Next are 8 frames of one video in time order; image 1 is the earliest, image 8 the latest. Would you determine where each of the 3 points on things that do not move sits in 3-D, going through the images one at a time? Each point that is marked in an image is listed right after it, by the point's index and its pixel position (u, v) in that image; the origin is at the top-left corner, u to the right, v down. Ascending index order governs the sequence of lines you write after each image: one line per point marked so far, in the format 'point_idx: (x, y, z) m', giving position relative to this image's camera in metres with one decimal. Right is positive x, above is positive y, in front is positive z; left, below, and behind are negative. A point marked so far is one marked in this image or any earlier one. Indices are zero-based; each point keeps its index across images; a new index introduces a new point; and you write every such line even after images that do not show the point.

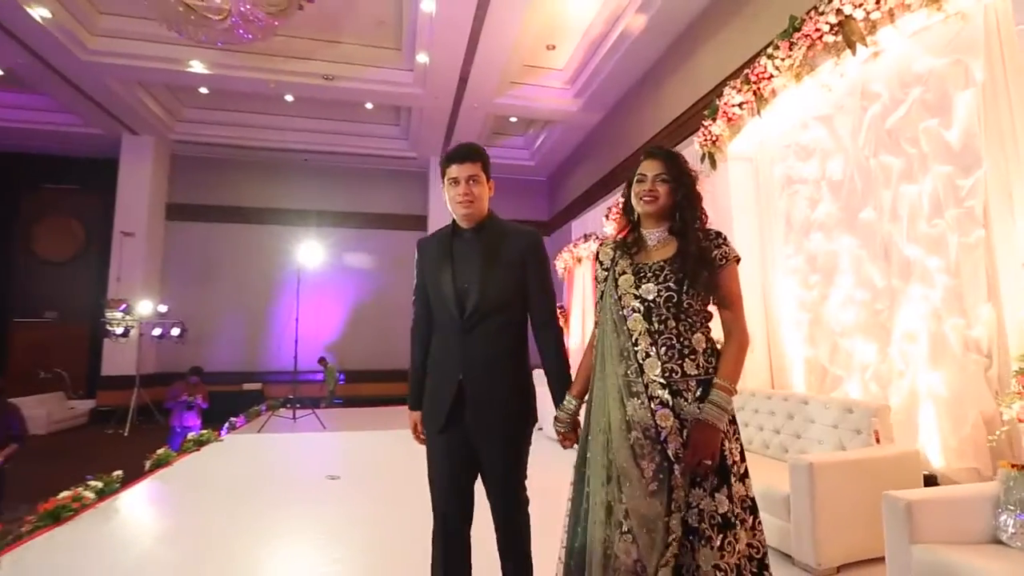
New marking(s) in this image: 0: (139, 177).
0: (-5.7, +1.7, +9.0) m
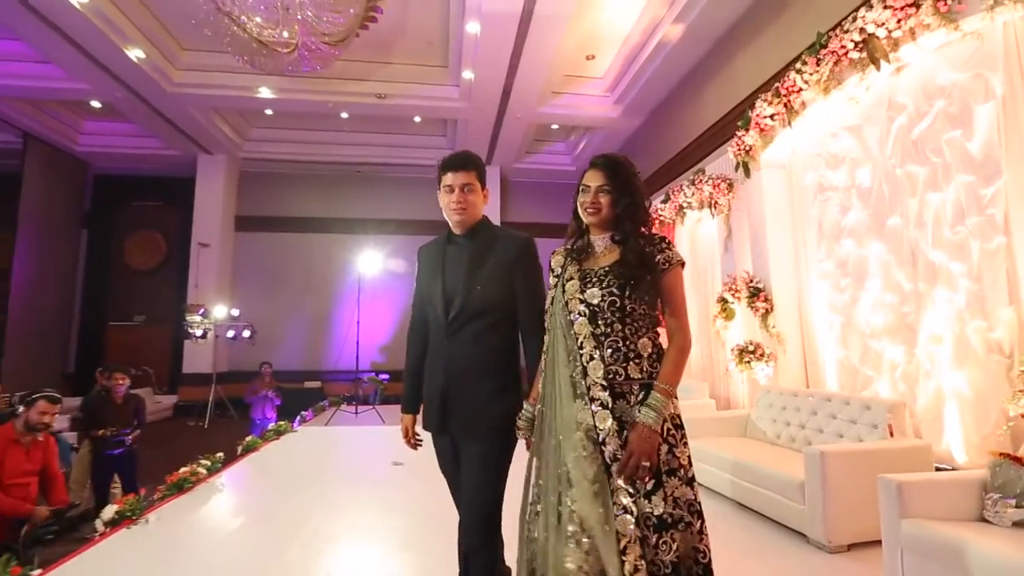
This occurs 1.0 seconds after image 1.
0: (-5.0, +1.6, +9.7) m
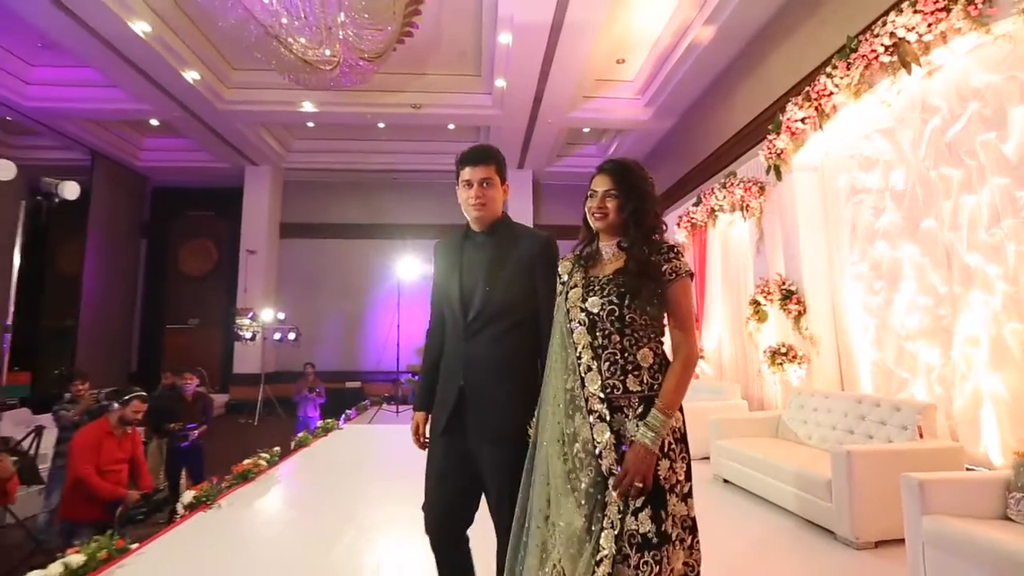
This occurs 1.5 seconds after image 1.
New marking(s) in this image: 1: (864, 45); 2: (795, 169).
0: (-4.5, +1.5, +10.1) m
1: (+2.2, +1.5, +3.6) m
2: (+2.3, +0.9, +4.6) m
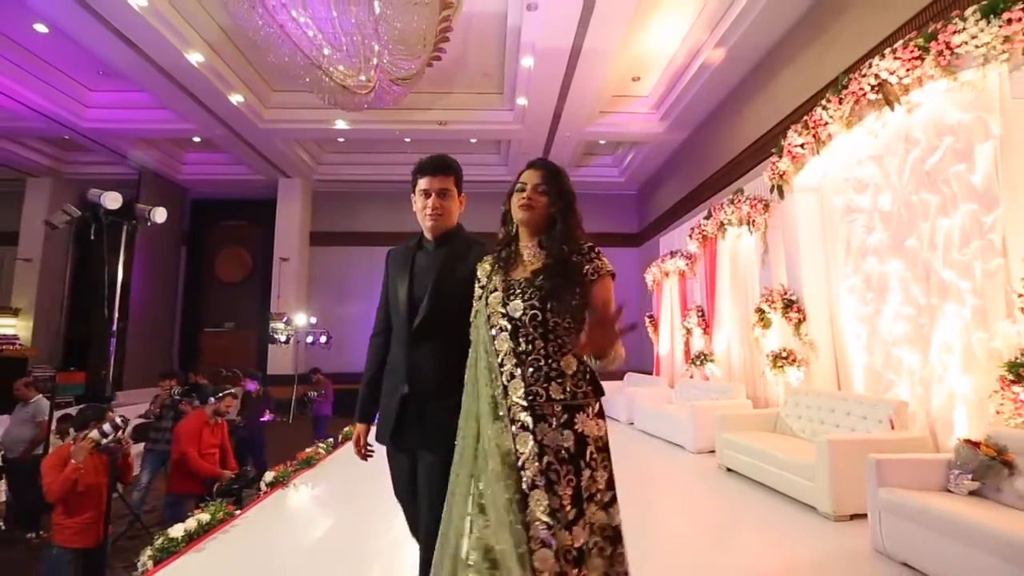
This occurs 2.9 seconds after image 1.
0: (-4.1, +1.4, +10.7) m
1: (+2.4, +1.4, +4.0) m
2: (+2.5, +0.9, +5.1) m
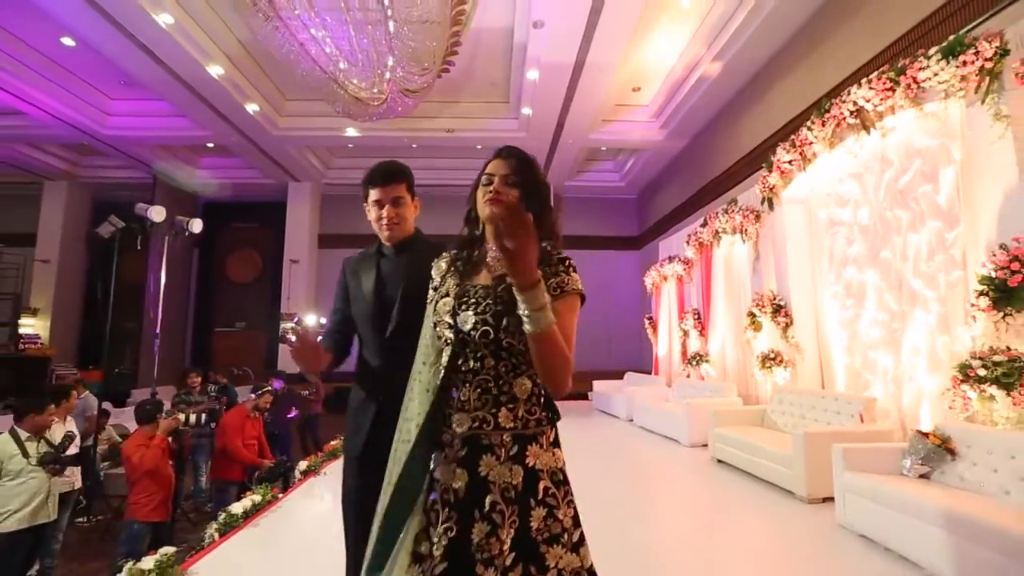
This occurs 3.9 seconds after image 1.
0: (-4.0, +1.4, +11.1) m
1: (+2.5, +1.4, +4.4) m
2: (+2.6, +0.8, +5.4) m
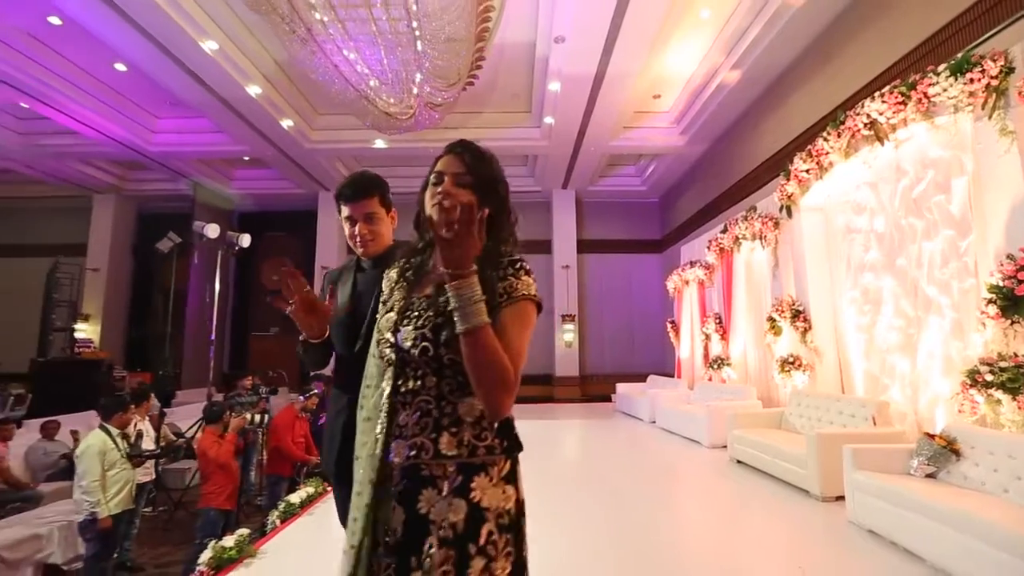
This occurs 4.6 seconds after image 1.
0: (-3.5, +1.3, +11.5) m
1: (+2.7, +1.3, +4.5) m
2: (+2.8, +0.8, +5.6) m
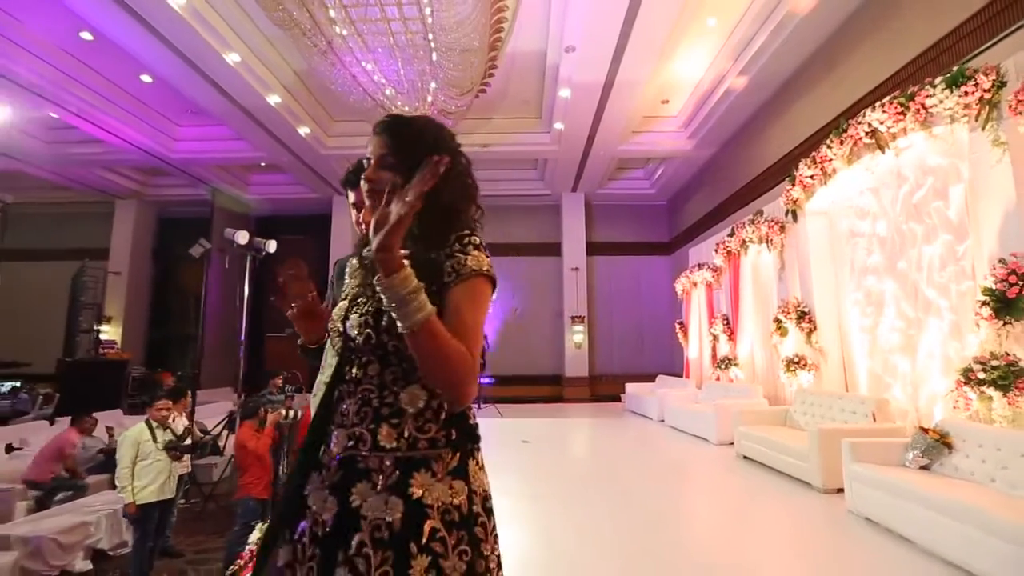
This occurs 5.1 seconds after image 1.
0: (-3.3, +1.2, +11.8) m
1: (+2.8, +1.3, +4.7) m
2: (+3.0, +0.7, +5.7) m
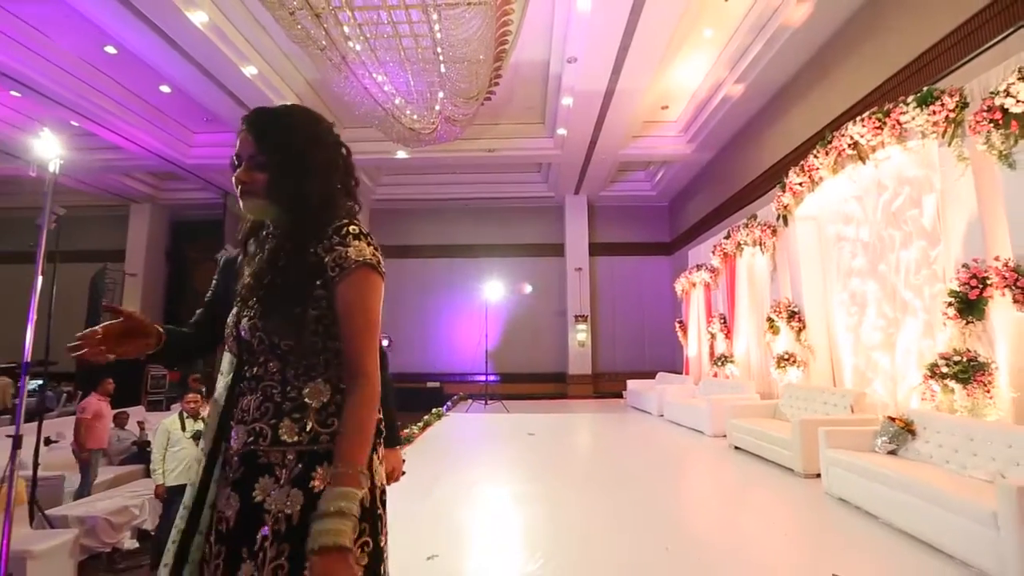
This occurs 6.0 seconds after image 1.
0: (-3.2, +1.2, +12.1) m
1: (+2.8, +1.3, +5.0) m
2: (+3.0, +0.7, +6.1) m
